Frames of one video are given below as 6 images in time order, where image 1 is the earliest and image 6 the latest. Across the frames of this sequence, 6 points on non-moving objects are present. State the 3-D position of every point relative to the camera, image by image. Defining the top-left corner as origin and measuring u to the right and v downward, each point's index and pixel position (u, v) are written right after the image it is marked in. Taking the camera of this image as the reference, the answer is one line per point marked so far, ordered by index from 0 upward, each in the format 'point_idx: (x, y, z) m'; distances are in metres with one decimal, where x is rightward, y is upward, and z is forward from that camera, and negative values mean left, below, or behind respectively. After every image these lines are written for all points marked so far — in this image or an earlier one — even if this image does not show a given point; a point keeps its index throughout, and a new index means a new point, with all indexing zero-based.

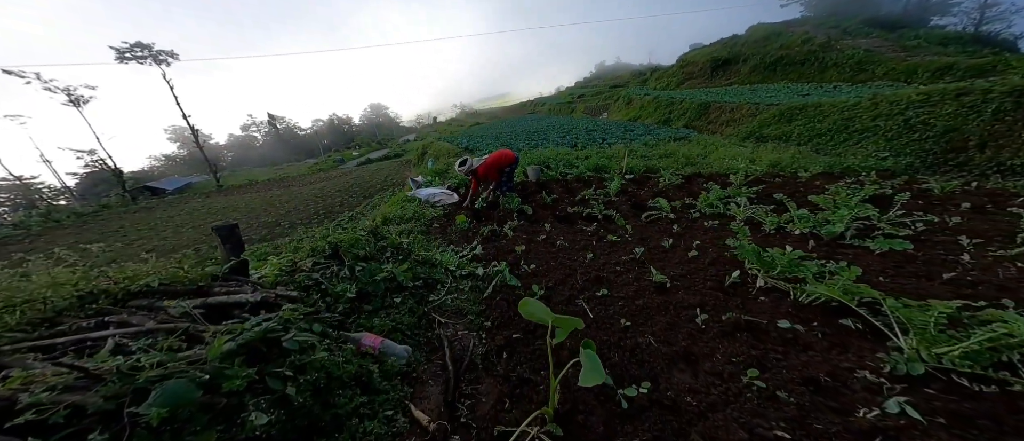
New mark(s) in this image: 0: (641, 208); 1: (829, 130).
0: (+1.9, +0.2, +5.2) m
1: (+8.8, +2.6, +9.5) m
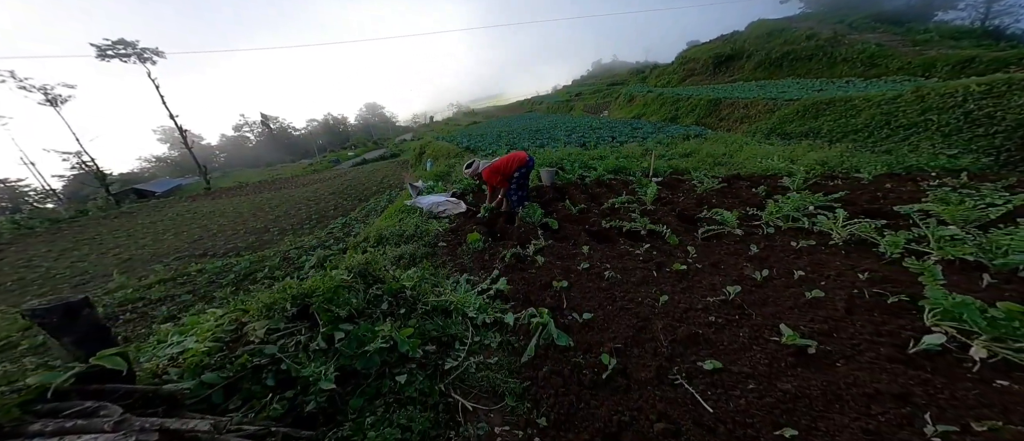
0: (+2.2, 0.0, +4.3) m
1: (+9.0, +2.5, +8.6) m
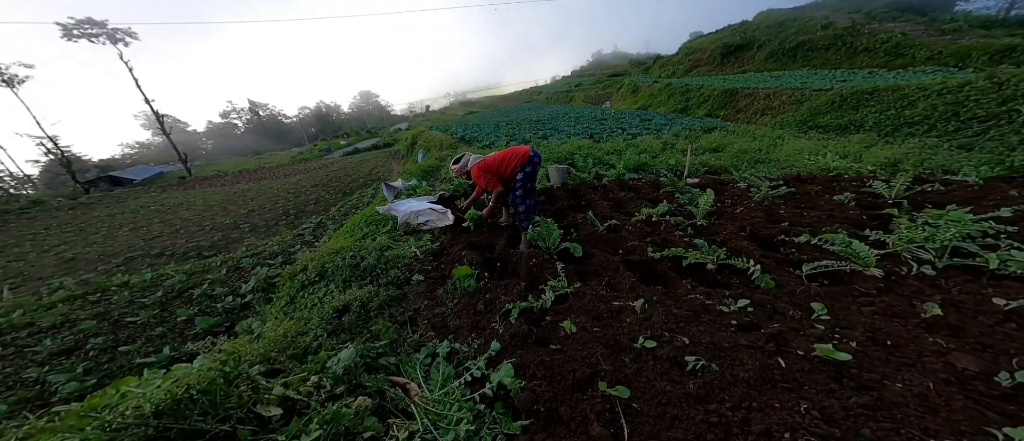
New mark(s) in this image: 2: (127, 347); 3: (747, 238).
0: (+2.3, -0.2, +3.0) m
1: (+9.0, +2.3, +7.4) m
2: (-4.7, -1.5, +4.1) m
3: (+2.1, -0.2, +3.1) m
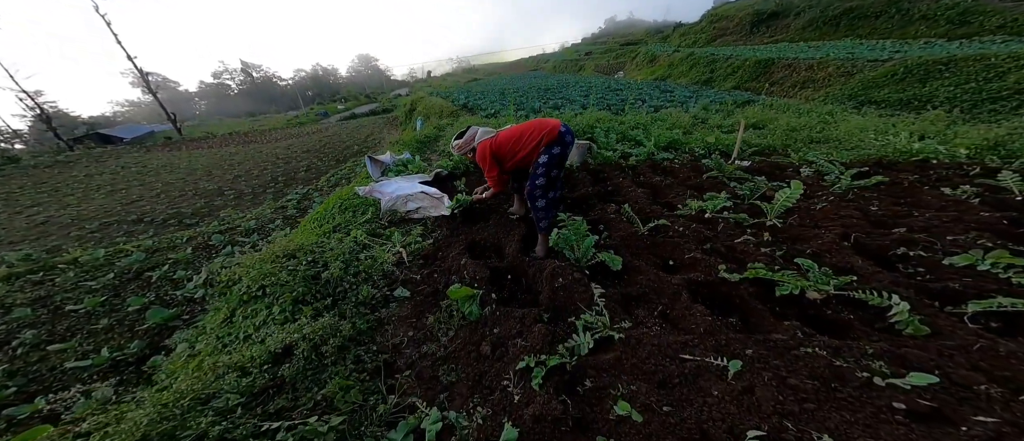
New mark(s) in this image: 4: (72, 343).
0: (+2.4, -0.2, +2.2) m
1: (+9.3, +2.4, +6.3) m
2: (-4.6, -1.3, +3.4) m
3: (+2.3, -0.2, +2.3) m
4: (-4.5, -1.3, +3.5) m
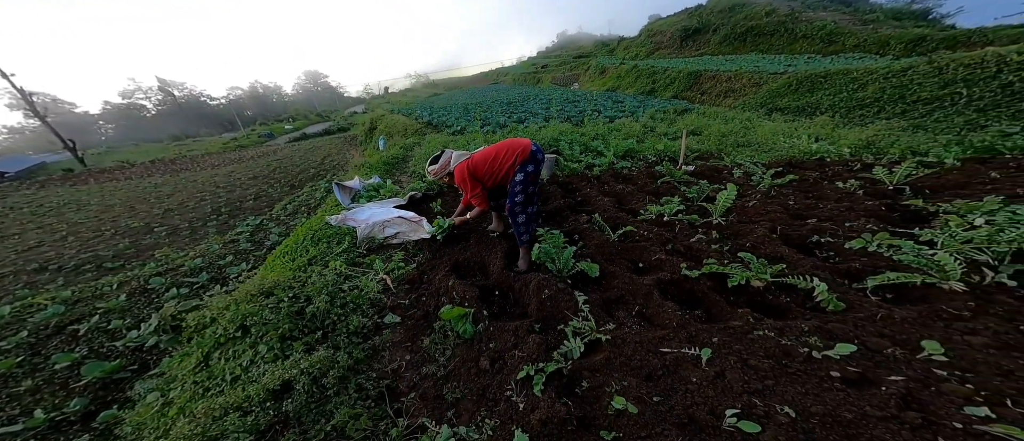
0: (+2.3, -0.2, +2.6) m
1: (+8.5, +2.7, +7.4) m
2: (-4.7, -1.7, +3.0) m
3: (+2.2, -0.2, +2.6) m
4: (-4.6, -1.7, +3.1) m
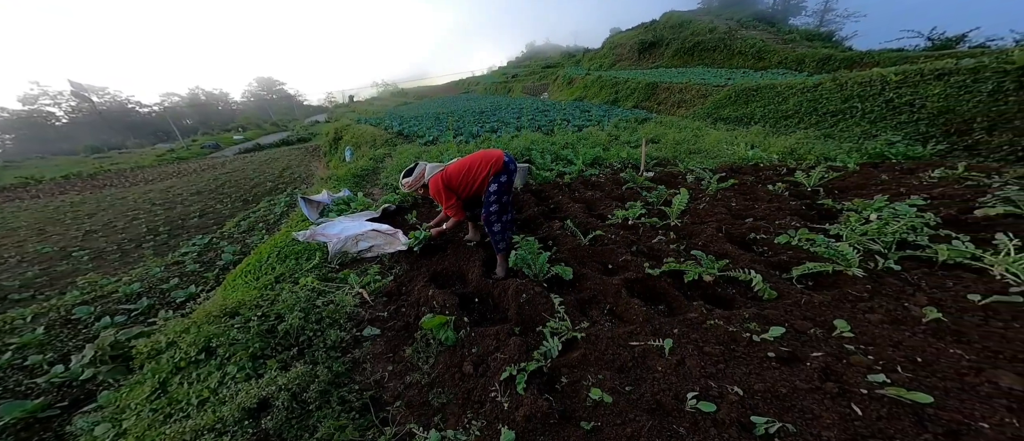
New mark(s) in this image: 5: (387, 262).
0: (+2.1, -0.2, +2.9) m
1: (+7.8, +2.8, +8.3) m
2: (-4.8, -2.0, +2.7) m
3: (+2.0, -0.2, +2.9) m
4: (-4.7, -1.9, +2.8) m
5: (-1.1, -0.3, +3.0) m
